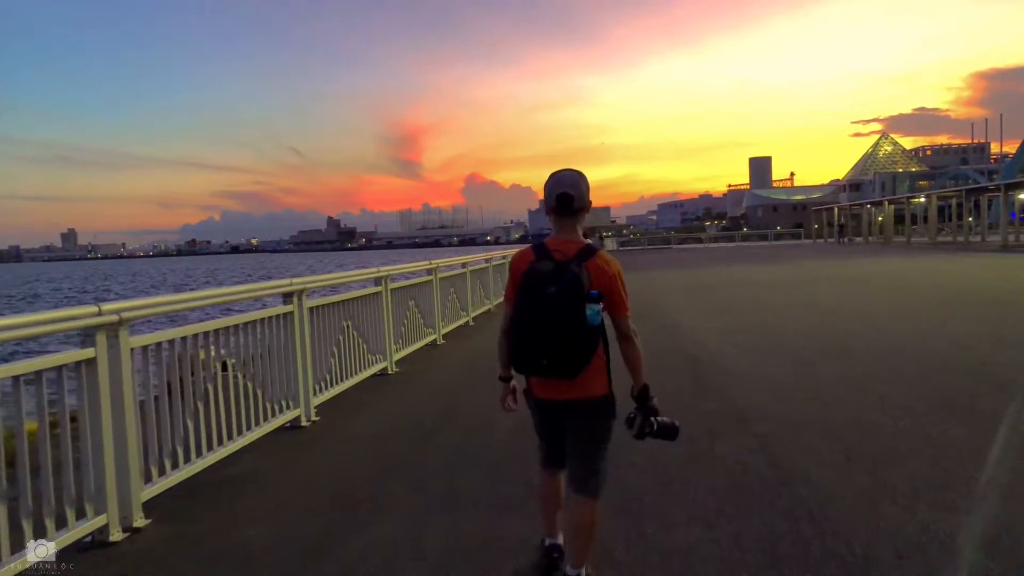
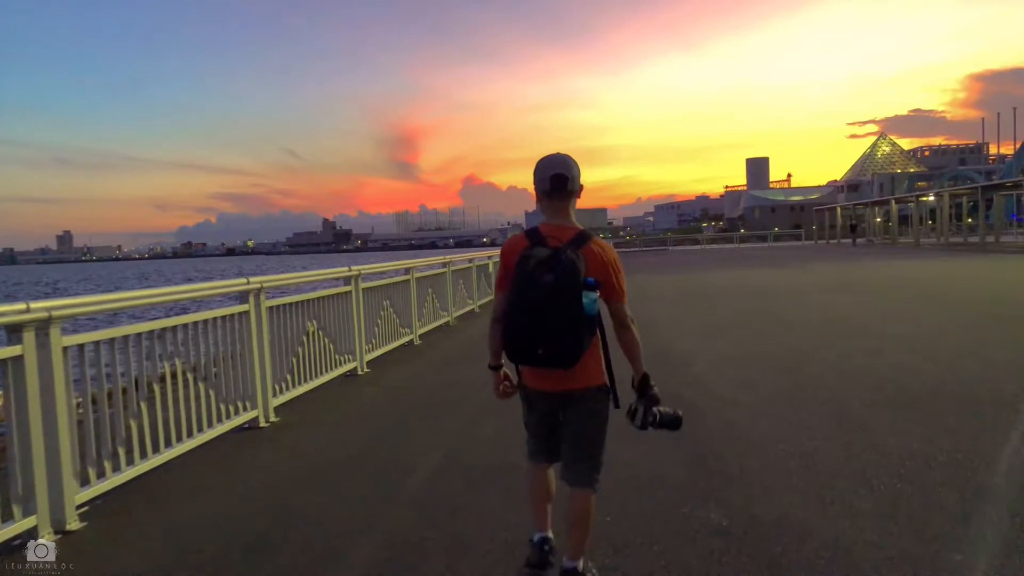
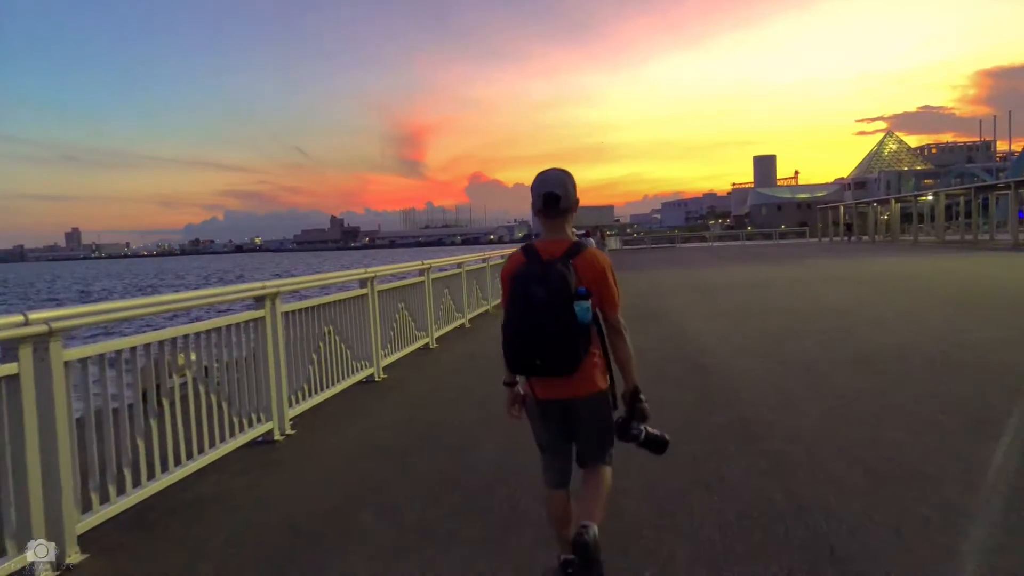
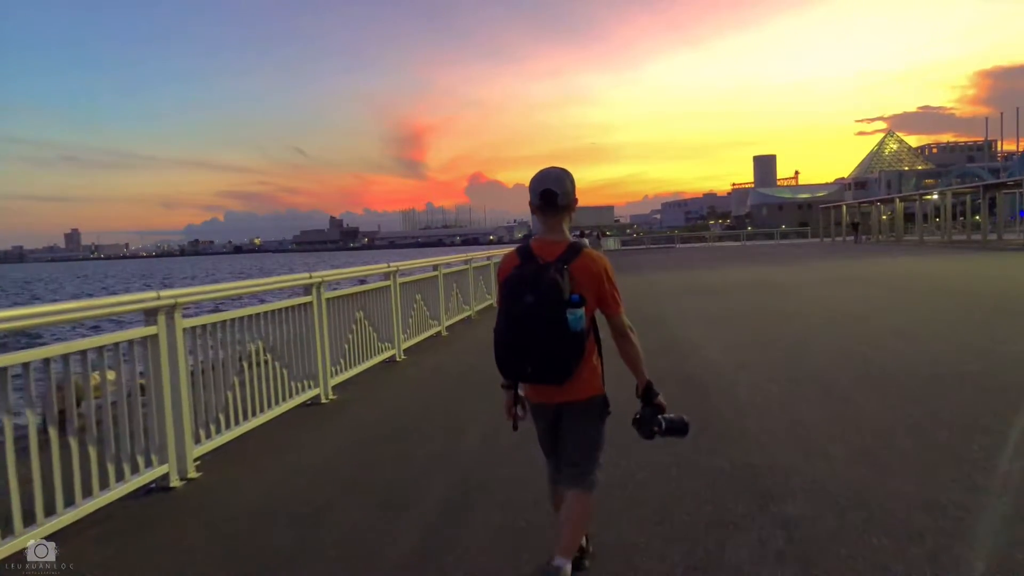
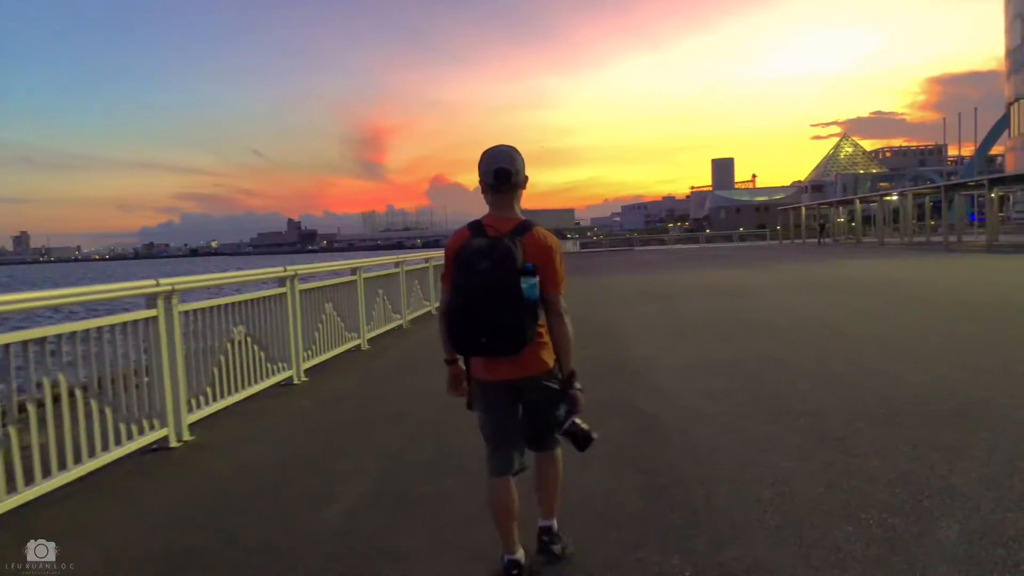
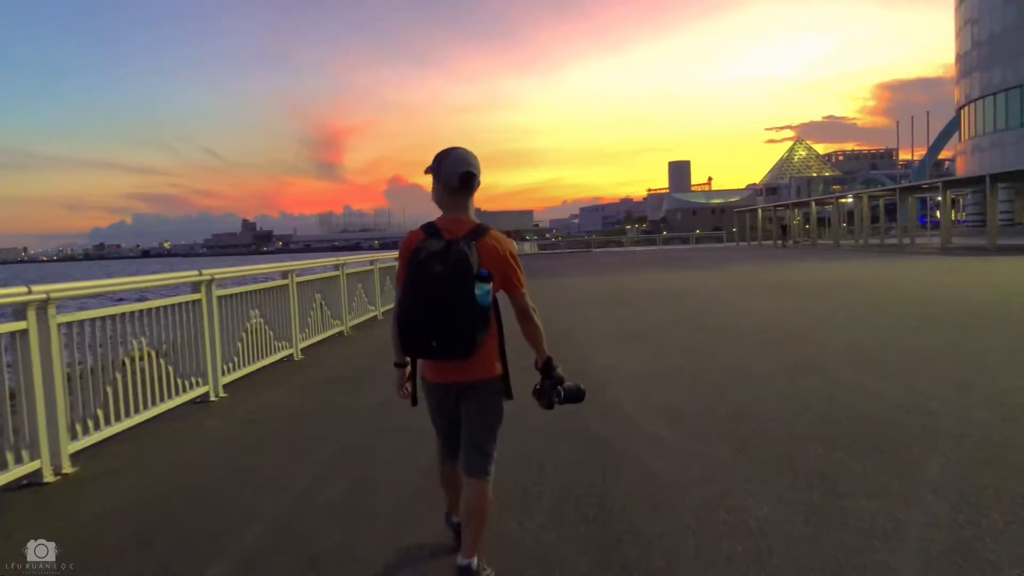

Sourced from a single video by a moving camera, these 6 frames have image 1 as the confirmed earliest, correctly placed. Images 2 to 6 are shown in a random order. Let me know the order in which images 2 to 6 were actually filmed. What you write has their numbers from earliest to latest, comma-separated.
3, 4, 2, 5, 6
